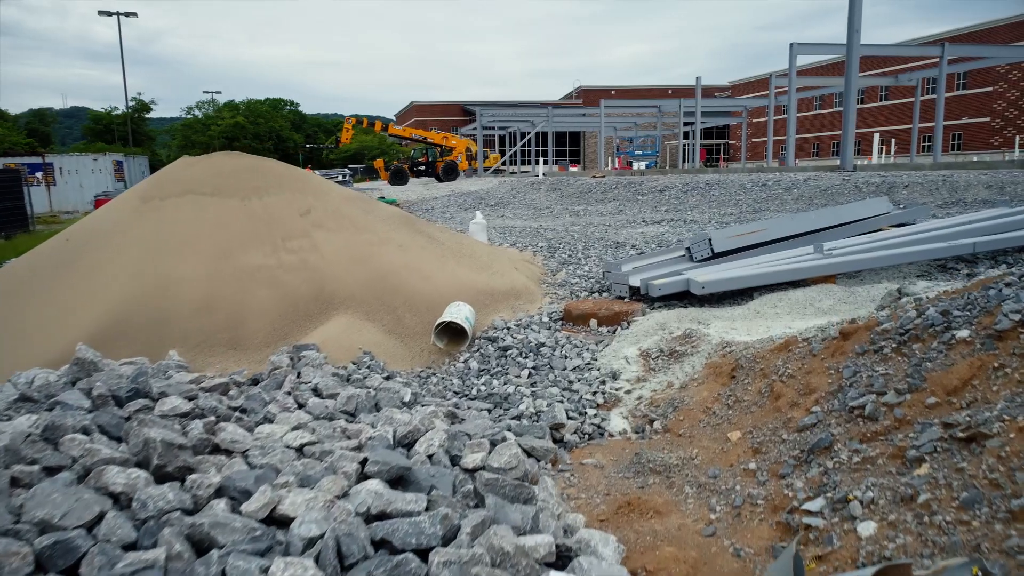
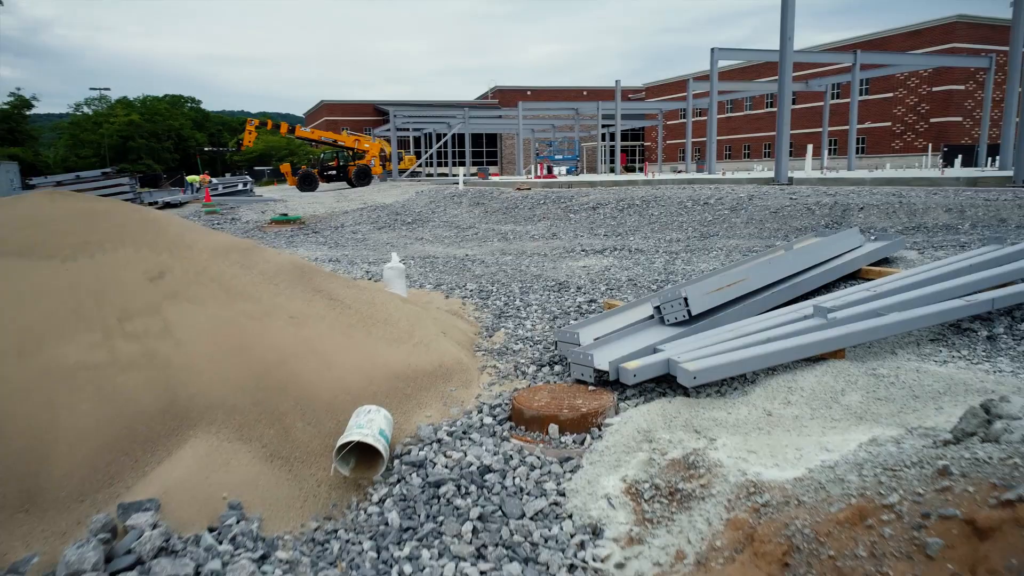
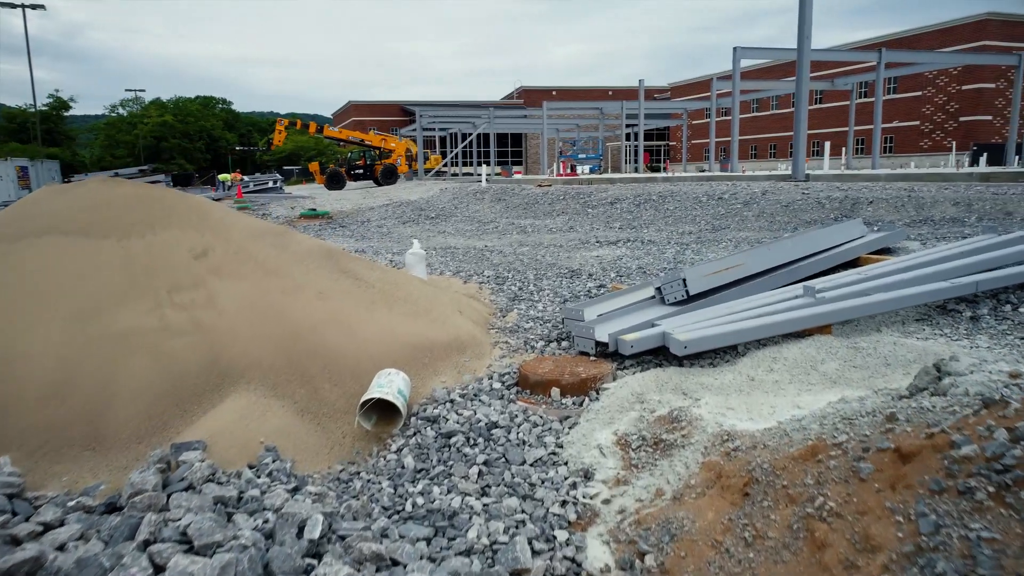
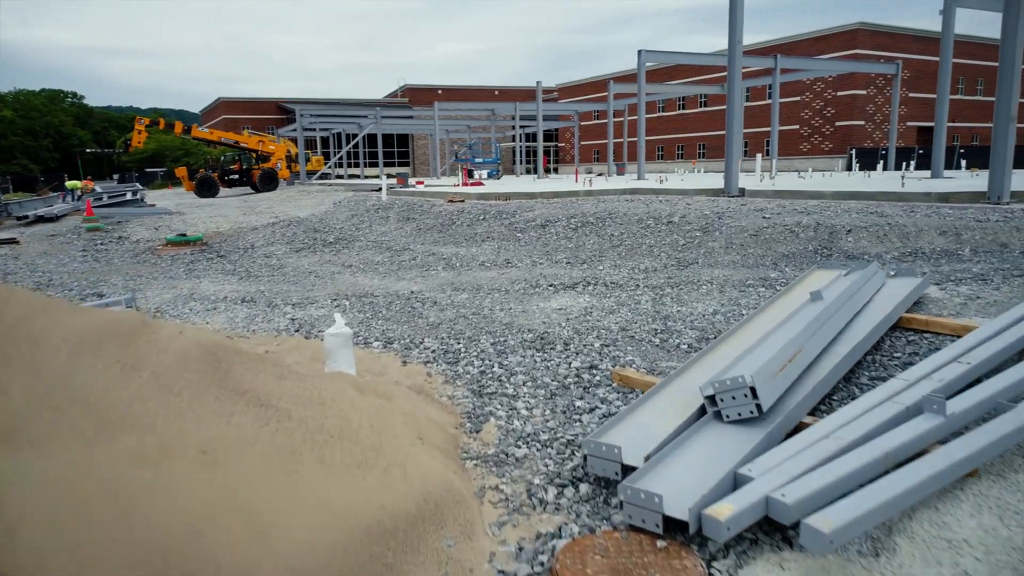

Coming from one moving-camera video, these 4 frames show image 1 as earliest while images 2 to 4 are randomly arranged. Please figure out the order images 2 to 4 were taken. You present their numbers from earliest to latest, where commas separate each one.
3, 2, 4
